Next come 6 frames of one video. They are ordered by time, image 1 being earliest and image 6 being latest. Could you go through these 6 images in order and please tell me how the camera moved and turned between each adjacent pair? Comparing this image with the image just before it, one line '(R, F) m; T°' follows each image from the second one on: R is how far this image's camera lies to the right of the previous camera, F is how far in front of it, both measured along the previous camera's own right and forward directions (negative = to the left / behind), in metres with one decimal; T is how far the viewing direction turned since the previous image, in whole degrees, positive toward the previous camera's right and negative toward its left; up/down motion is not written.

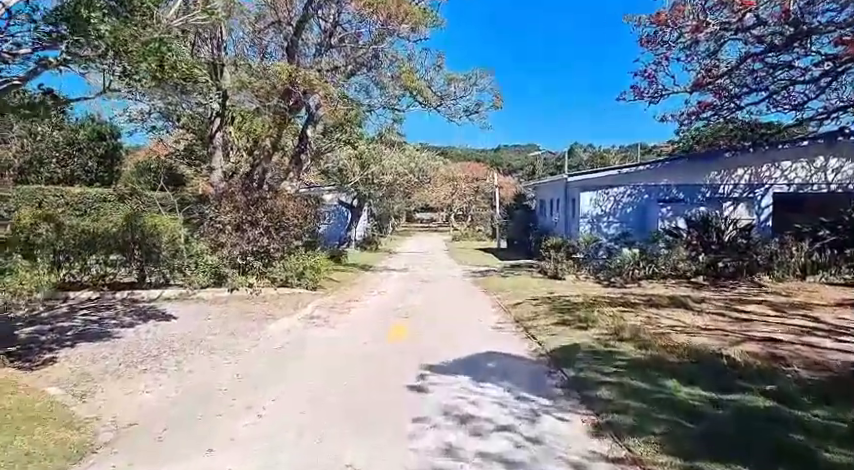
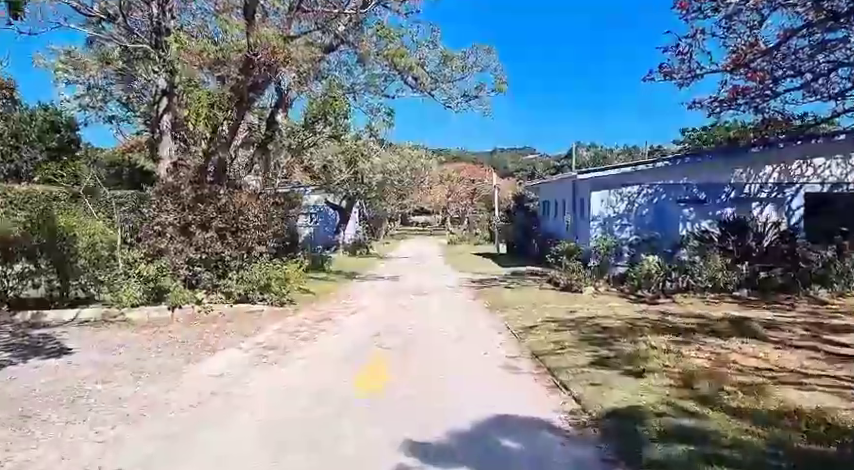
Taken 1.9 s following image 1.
(+0.1, +2.0) m; +1°
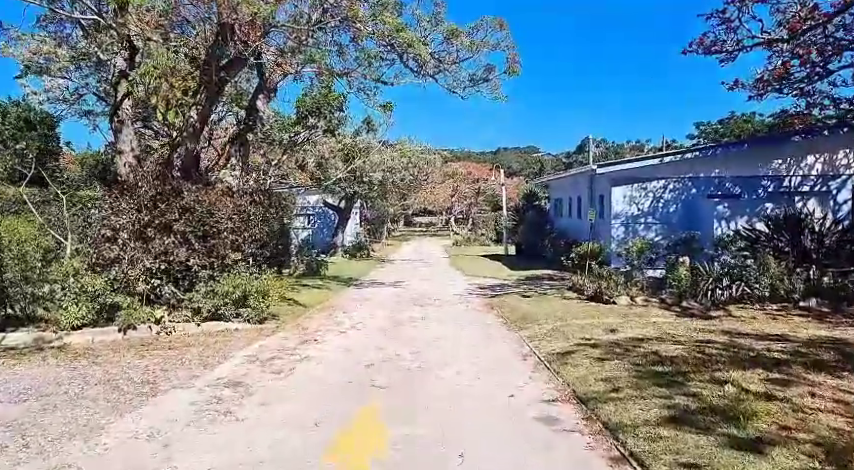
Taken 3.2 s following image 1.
(0.0, +1.5) m; 0°
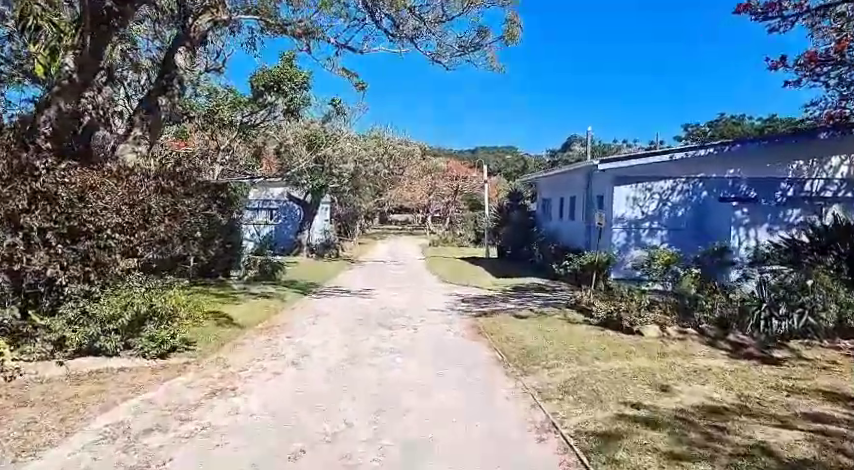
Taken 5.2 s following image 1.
(+0.1, +2.2) m; +3°
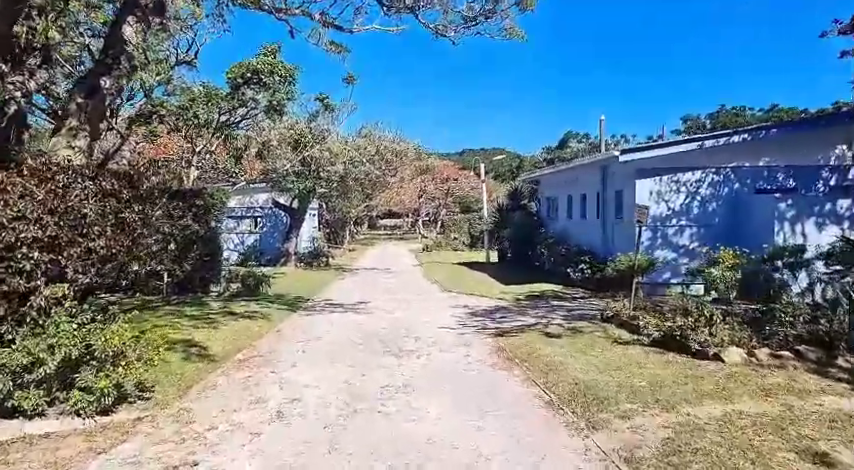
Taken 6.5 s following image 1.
(-0.3, +1.5) m; +1°
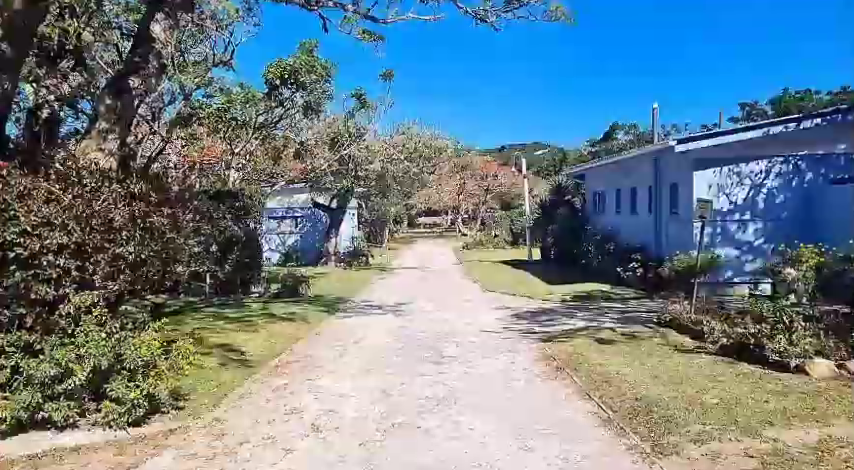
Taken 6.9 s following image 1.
(0.0, +0.4) m; -4°
